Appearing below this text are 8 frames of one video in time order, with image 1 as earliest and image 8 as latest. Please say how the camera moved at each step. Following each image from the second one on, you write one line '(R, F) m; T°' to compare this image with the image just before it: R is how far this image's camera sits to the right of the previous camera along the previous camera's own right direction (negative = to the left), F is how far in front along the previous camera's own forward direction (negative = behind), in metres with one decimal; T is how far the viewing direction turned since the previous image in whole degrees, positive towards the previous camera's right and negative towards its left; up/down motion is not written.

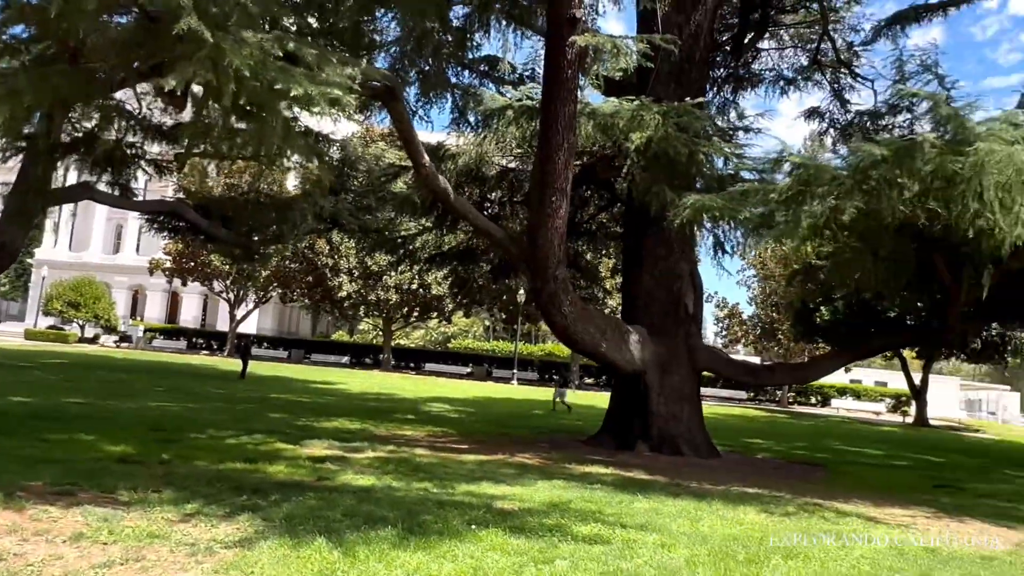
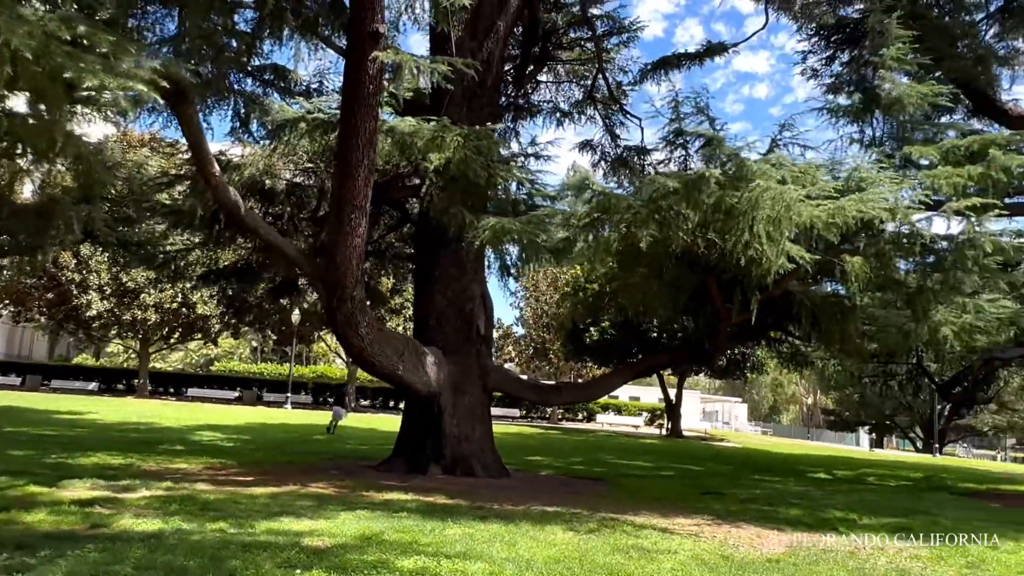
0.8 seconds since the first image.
(-0.3, +0.2) m; +16°
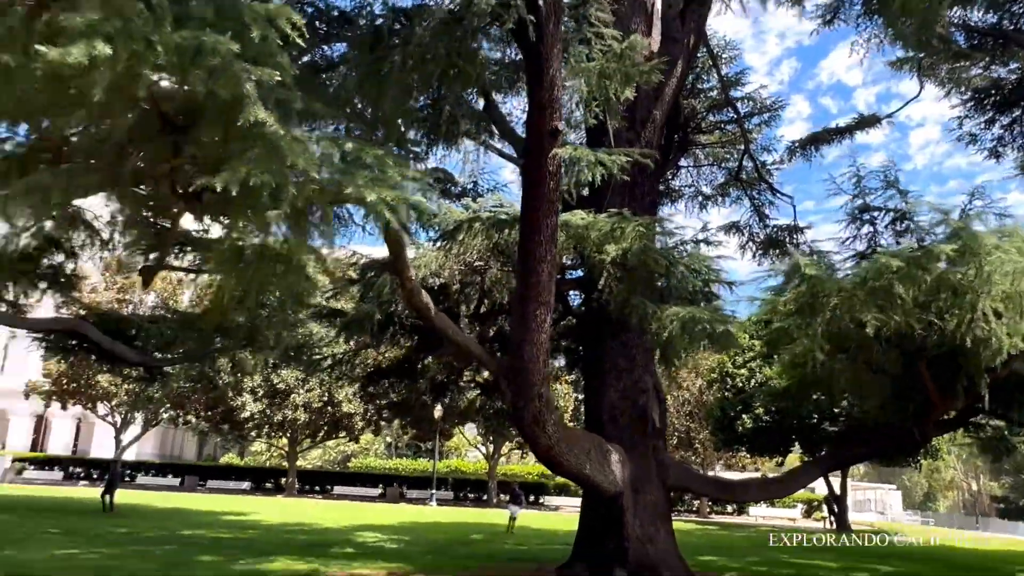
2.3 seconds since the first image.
(-0.8, +0.2) m; -8°
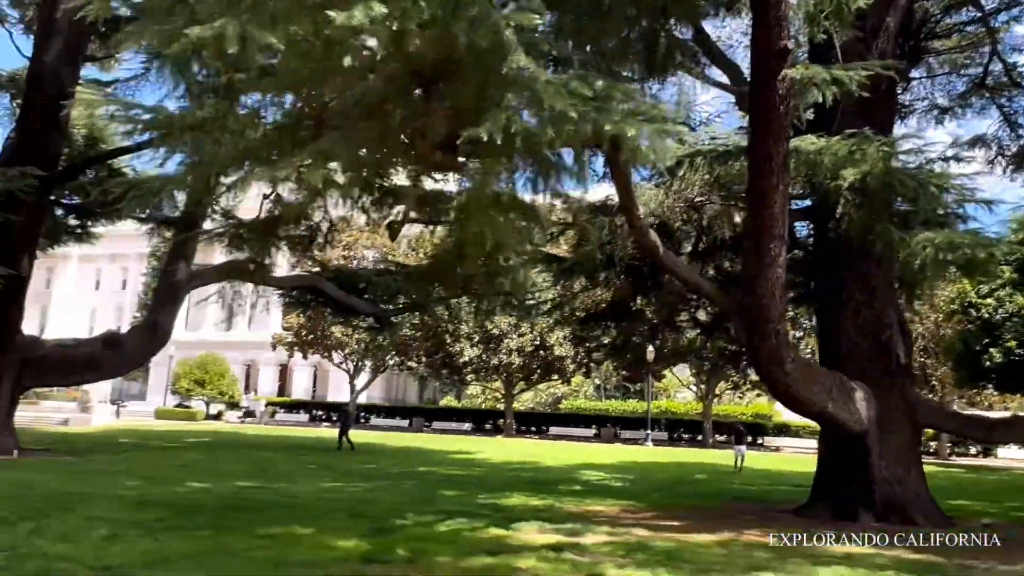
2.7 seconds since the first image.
(-0.3, 0.0) m; -14°
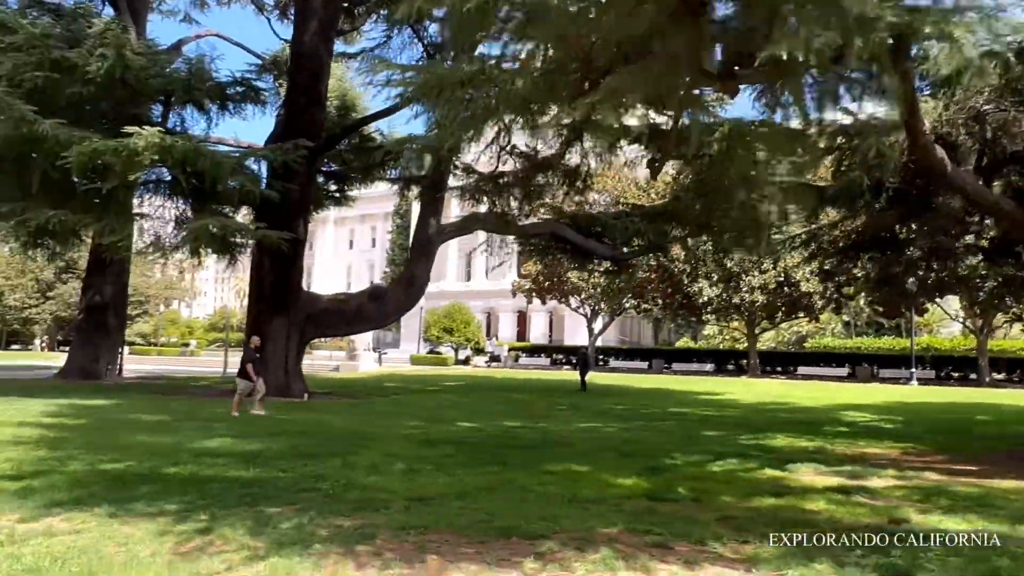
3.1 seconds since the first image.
(-0.4, 0.0) m; -16°
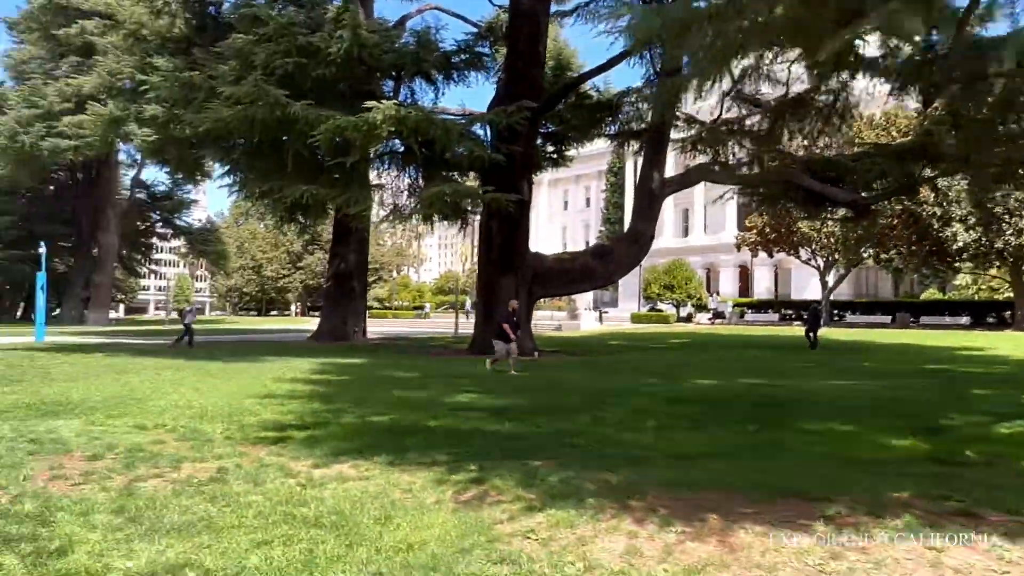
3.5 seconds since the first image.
(-0.3, +0.1) m; -15°
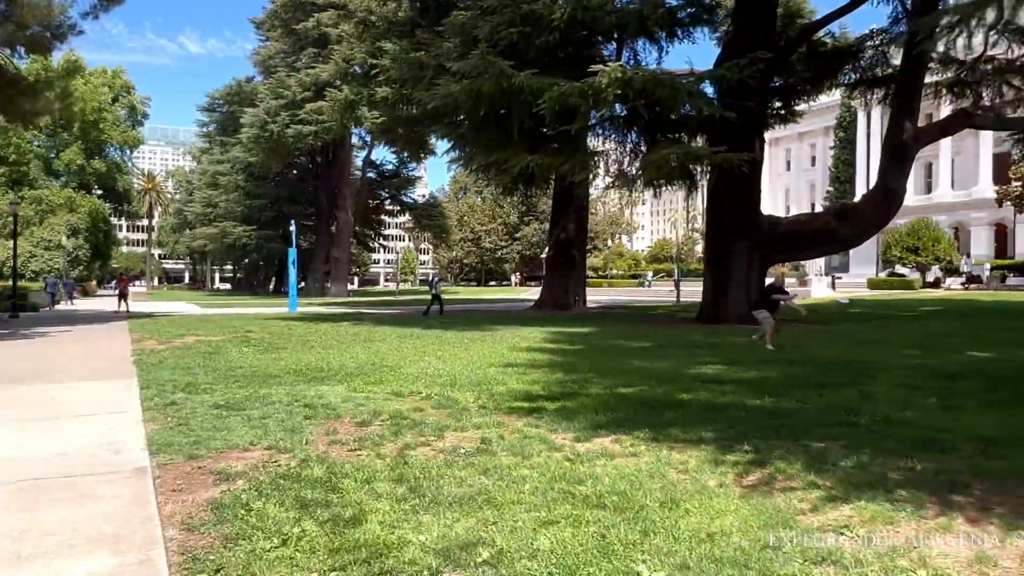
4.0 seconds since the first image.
(-0.4, +0.3) m; -14°
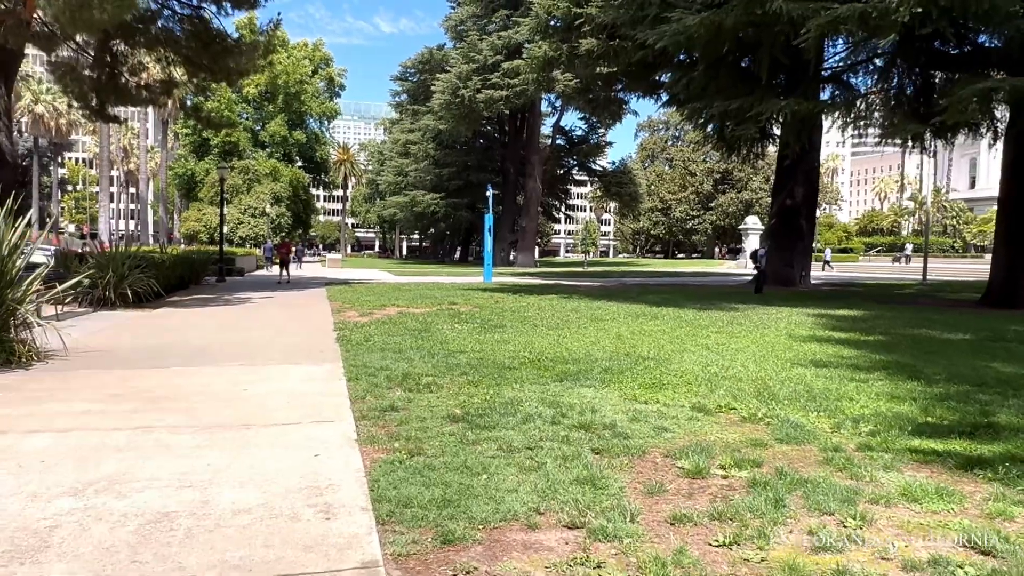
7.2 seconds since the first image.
(-1.1, +2.3) m; -12°
